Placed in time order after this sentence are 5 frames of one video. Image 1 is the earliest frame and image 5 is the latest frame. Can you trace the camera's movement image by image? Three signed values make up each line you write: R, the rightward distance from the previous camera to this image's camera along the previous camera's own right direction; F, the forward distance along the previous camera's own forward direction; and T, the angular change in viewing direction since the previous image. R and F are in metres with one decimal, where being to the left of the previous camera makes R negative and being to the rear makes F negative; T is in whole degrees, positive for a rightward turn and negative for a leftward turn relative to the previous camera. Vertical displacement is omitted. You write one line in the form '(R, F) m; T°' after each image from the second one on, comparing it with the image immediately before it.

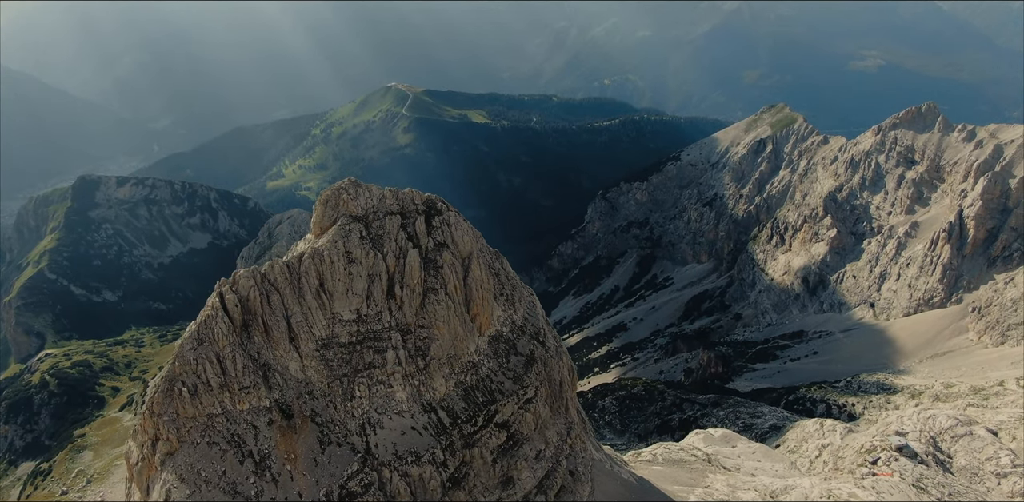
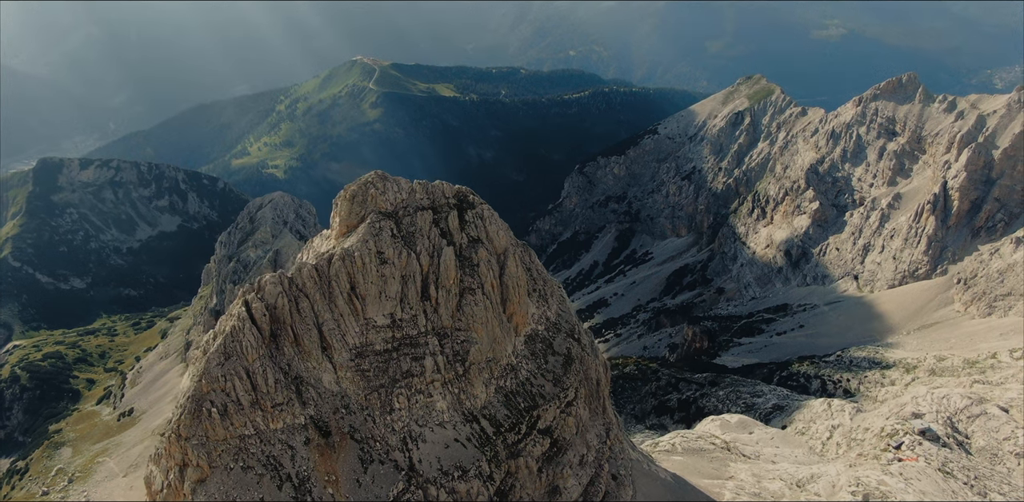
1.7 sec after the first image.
(-5.4, +3.4) m; +3°
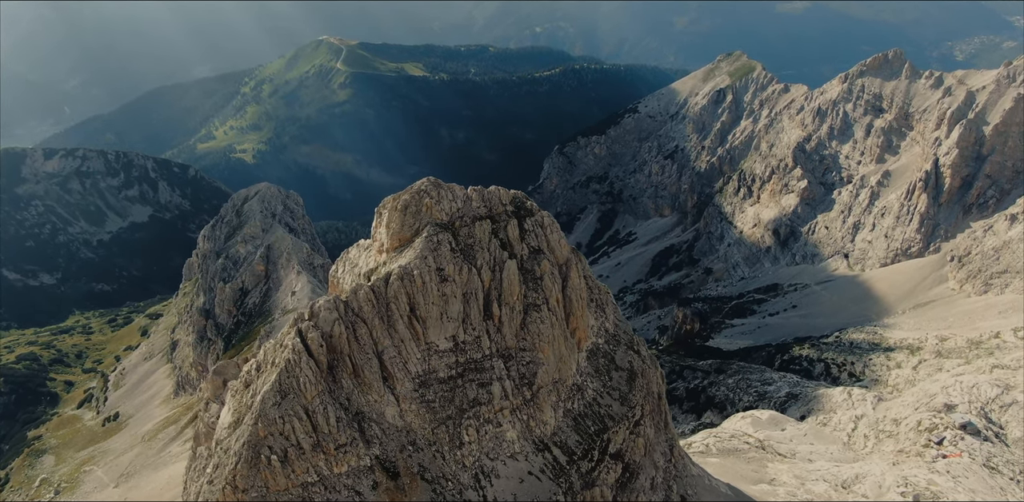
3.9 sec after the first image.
(-6.7, +4.0) m; +2°
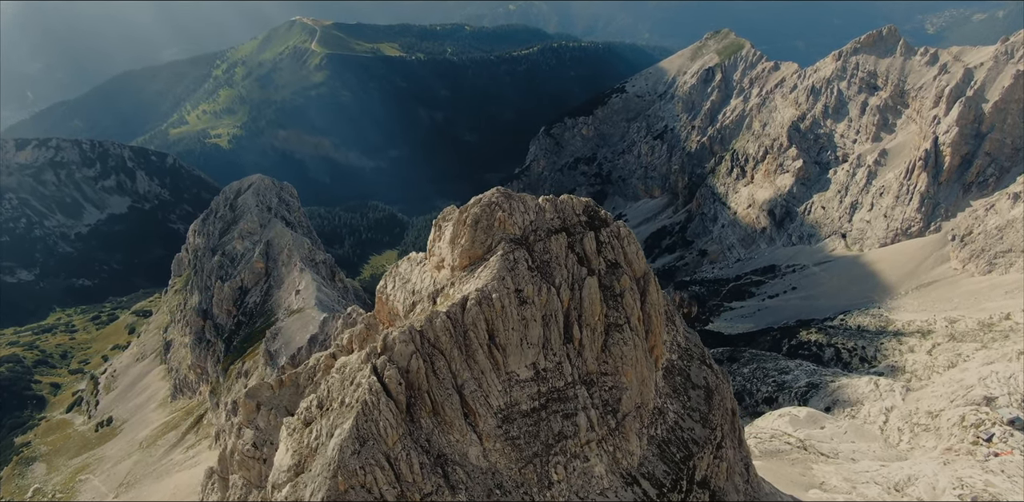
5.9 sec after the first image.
(-6.4, +4.1) m; +2°
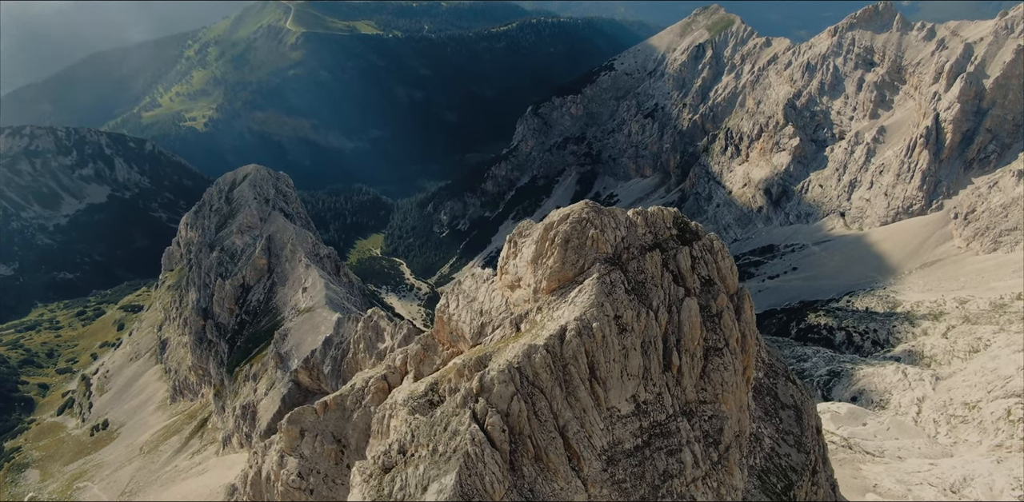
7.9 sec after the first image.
(-6.3, +4.0) m; +2°
